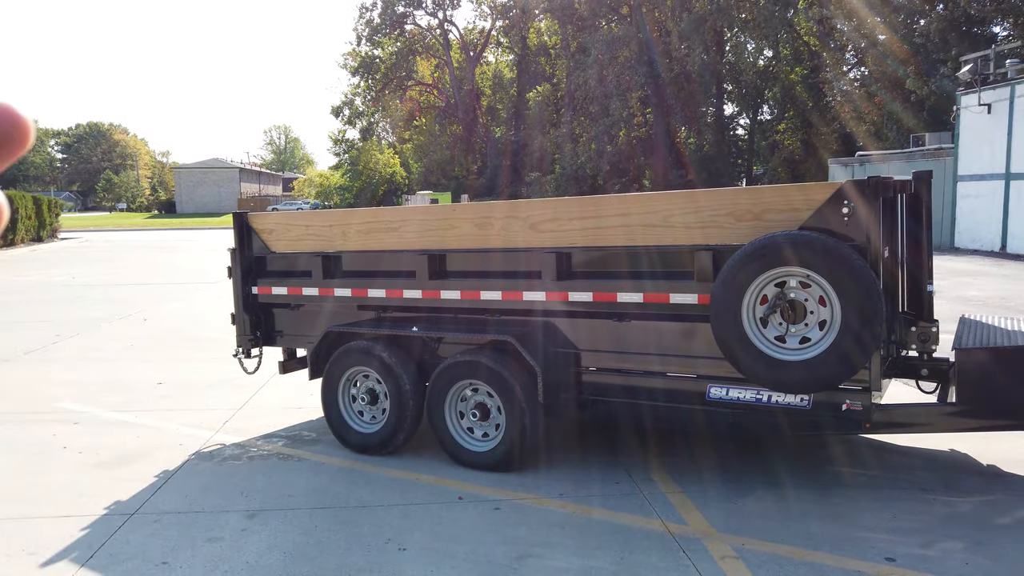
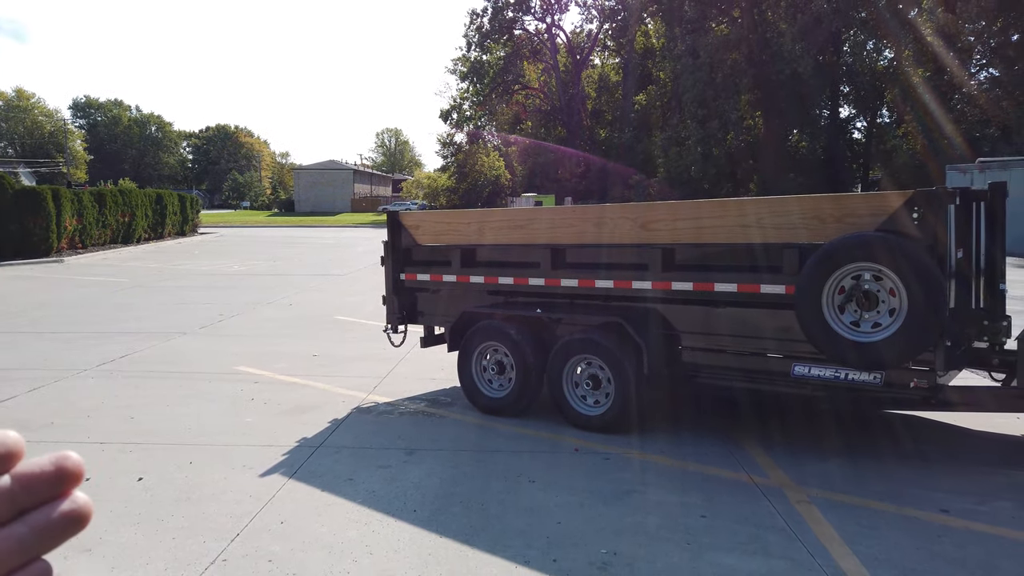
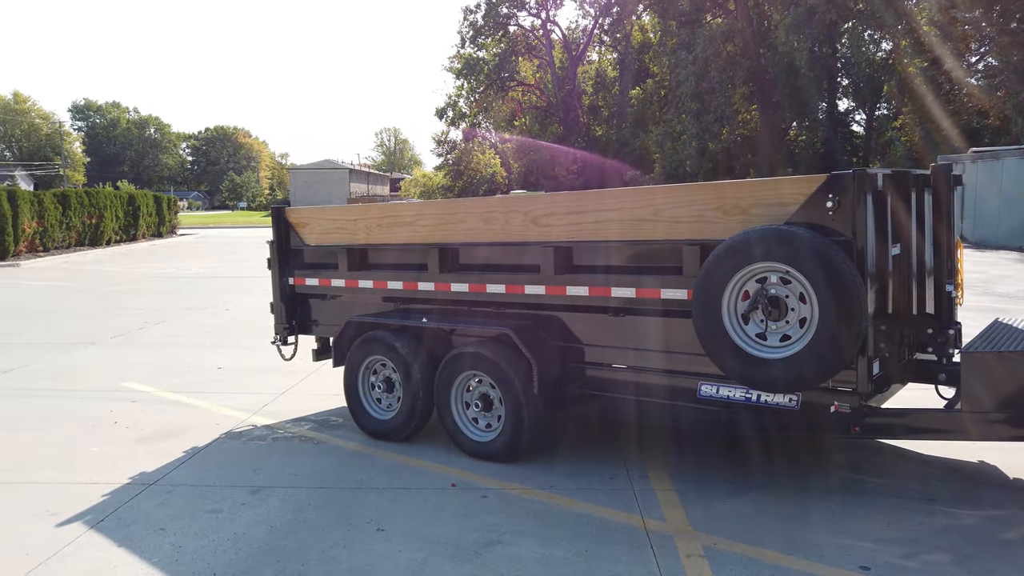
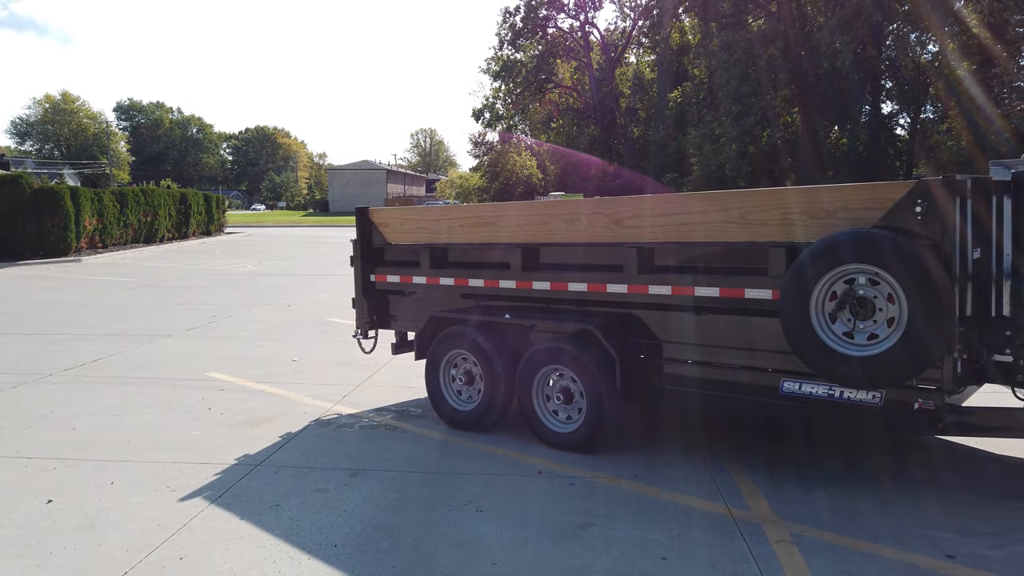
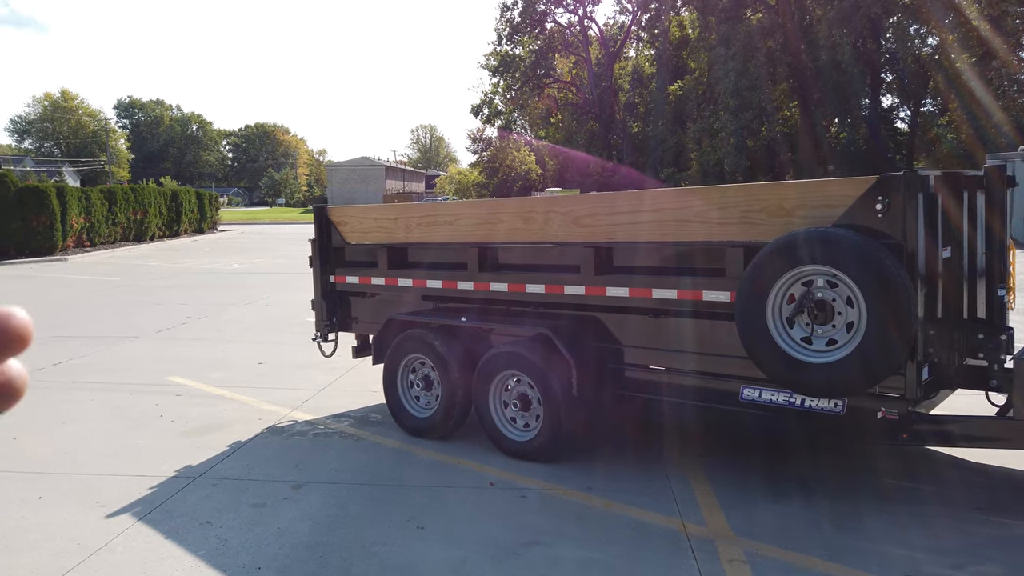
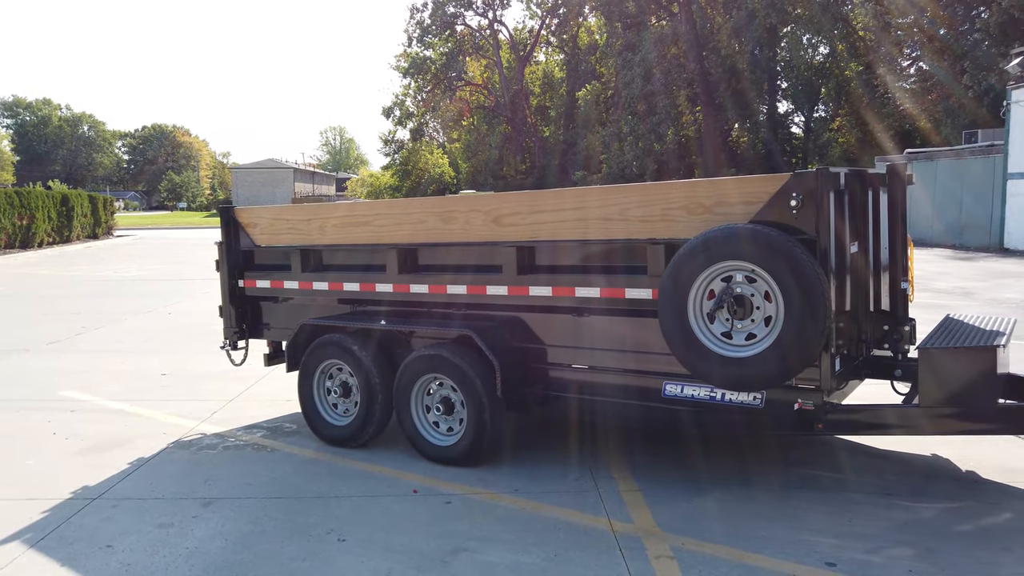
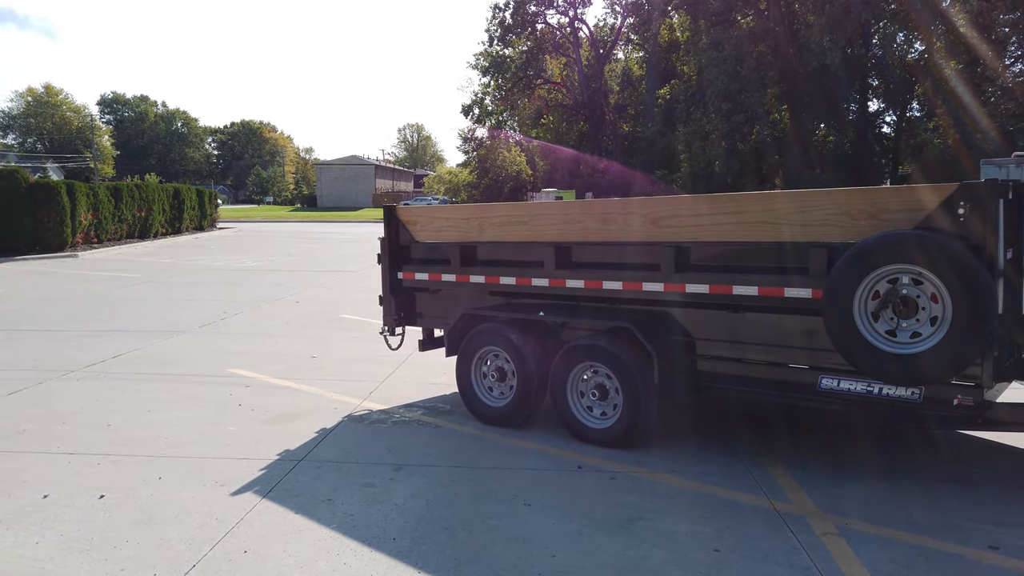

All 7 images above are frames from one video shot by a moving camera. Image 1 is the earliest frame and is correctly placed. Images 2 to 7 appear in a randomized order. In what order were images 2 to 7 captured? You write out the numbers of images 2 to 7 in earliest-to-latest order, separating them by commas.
6, 3, 5, 4, 7, 2
